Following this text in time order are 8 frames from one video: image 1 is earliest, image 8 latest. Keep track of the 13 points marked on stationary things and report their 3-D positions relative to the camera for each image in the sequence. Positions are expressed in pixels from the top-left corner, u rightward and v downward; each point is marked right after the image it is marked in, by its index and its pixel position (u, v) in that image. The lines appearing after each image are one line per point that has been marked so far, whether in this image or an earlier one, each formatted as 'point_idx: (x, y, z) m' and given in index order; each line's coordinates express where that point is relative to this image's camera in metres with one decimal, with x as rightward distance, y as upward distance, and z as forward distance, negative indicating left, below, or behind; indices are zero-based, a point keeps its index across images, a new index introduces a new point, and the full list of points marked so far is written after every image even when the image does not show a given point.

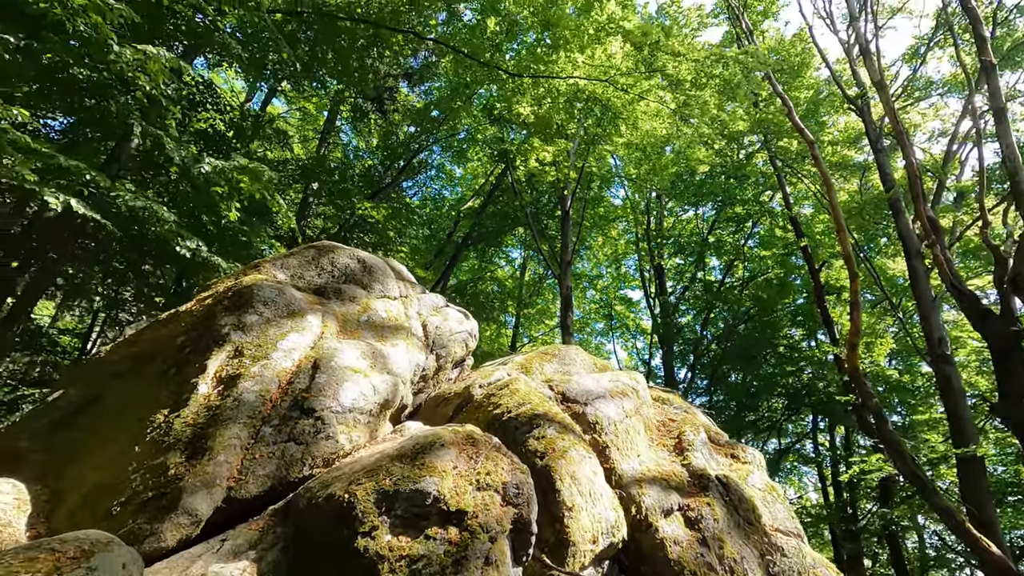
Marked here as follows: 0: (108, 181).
0: (-5.6, +1.5, +7.7) m
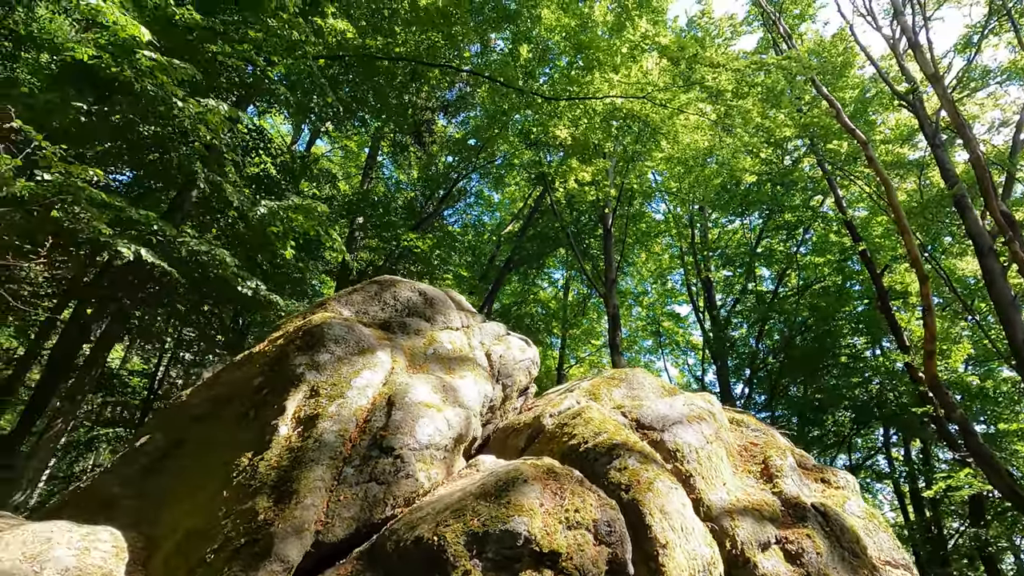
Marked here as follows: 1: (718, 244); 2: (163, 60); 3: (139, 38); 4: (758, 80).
0: (-4.9, +0.8, +8.1) m
1: (+7.1, +1.5, +19.6) m
2: (-4.7, +3.1, +7.5) m
3: (-4.9, +3.3, +7.4) m
4: (+5.2, +4.4, +11.8) m
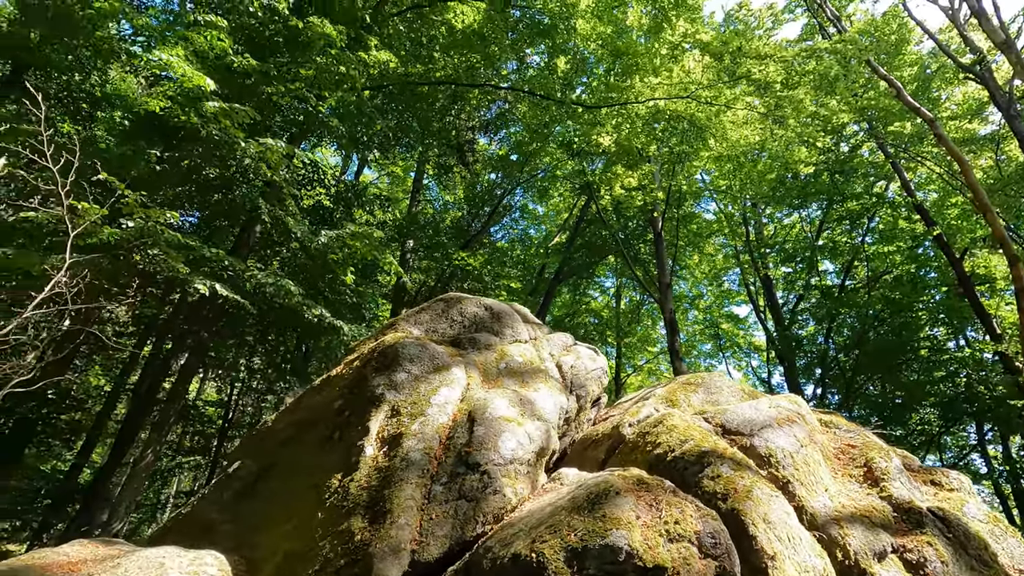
0: (-4.1, +0.4, +8.5) m
1: (+8.8, +1.6, +18.9) m
2: (-4.1, +2.6, +8.0) m
3: (-4.3, +2.8, +7.8) m
4: (+6.1, +4.5, +11.4) m
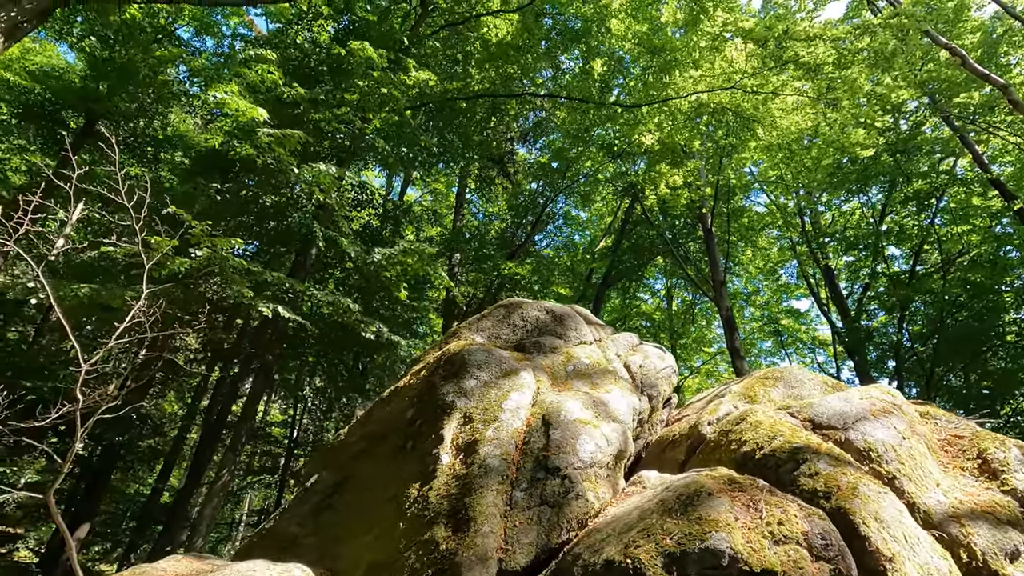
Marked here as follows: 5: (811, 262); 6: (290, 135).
0: (-3.3, 0.0, +8.7) m
1: (+10.4, +1.9, +18.1) m
2: (-3.4, +2.3, +8.3) m
3: (-3.7, +2.5, +8.1) m
4: (+6.8, +4.8, +10.9) m
5: (+10.3, +0.9, +19.2) m
6: (-3.3, +2.3, +8.2) m
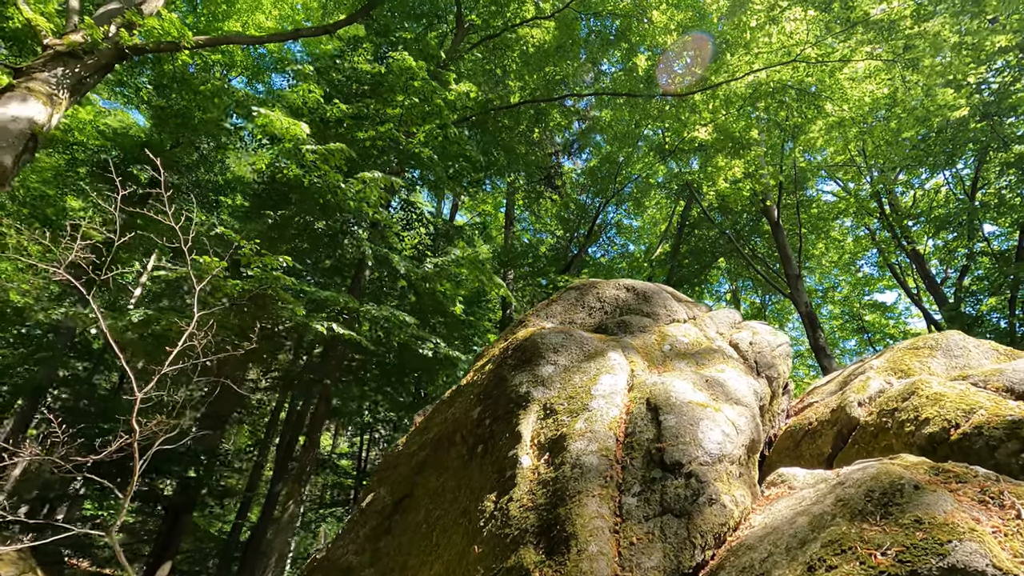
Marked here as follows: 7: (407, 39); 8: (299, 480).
0: (-2.4, -0.2, +8.4) m
1: (+12.0, +2.4, +16.5) m
2: (-2.7, +2.0, +8.1) m
3: (-3.0, +2.2, +8.0) m
4: (+7.5, +5.2, +9.8) m
5: (+12.1, +1.3, +17.6) m
6: (-2.6, +2.0, +8.0) m
7: (-2.3, +5.6, +12.5) m
8: (-4.0, -3.6, +10.6) m
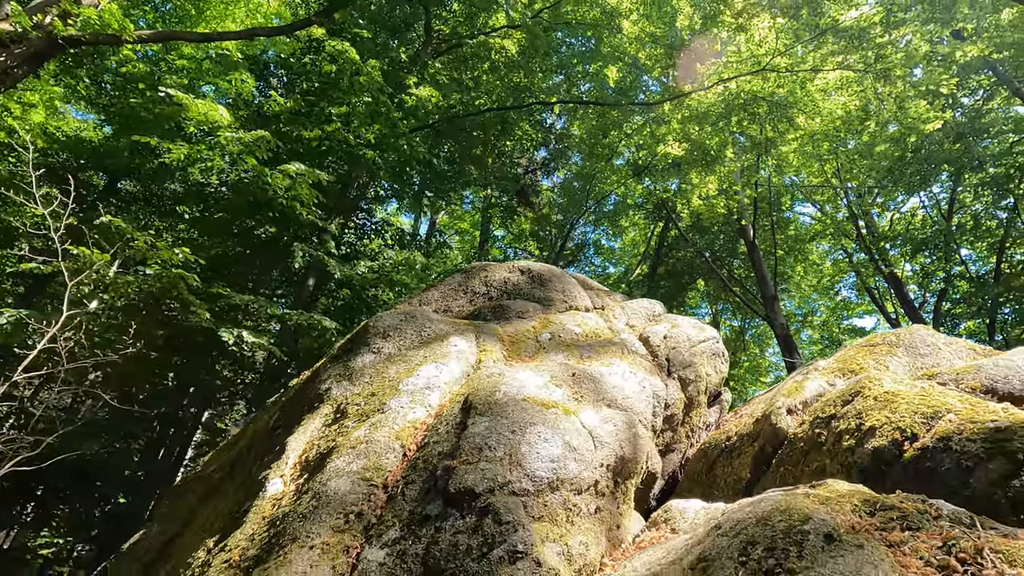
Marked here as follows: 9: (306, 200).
0: (-3.1, -0.3, +7.7) m
1: (+11.0, +1.7, +16.2) m
2: (-3.4, +1.9, +7.4) m
3: (-3.7, +2.1, +7.3) m
4: (+6.8, +4.9, +9.5) m
5: (+11.1, +0.6, +17.2) m
6: (-3.3, +2.0, +7.3) m
7: (-3.1, +5.3, +12.0) m
8: (-4.9, -3.8, +9.7) m
9: (-3.0, +1.3, +8.2) m
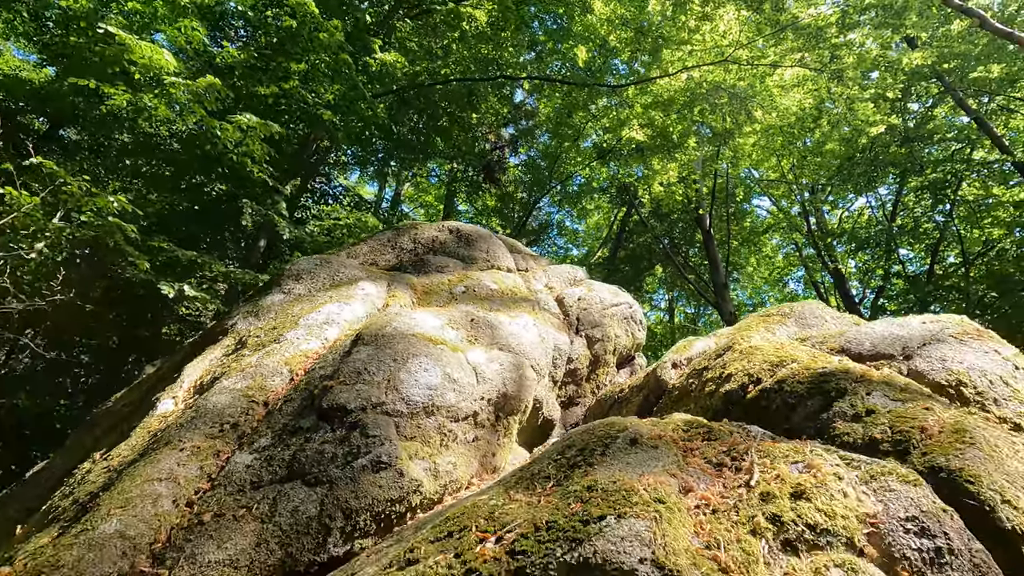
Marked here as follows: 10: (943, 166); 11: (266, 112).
0: (-3.8, +0.3, +7.5) m
1: (+9.9, +1.9, +16.9) m
2: (-4.0, +2.5, +7.2) m
3: (-4.2, +2.7, +7.0) m
4: (+6.3, +5.0, +9.8) m
5: (+9.8, +0.8, +17.9) m
6: (-3.8, +2.5, +7.1) m
7: (-3.8, +6.0, +11.6) m
8: (-5.9, -3.0, +9.6) m
9: (-3.6, +1.8, +8.0) m
10: (+9.7, +2.7, +12.6) m
11: (-4.6, +2.9, +10.3) m
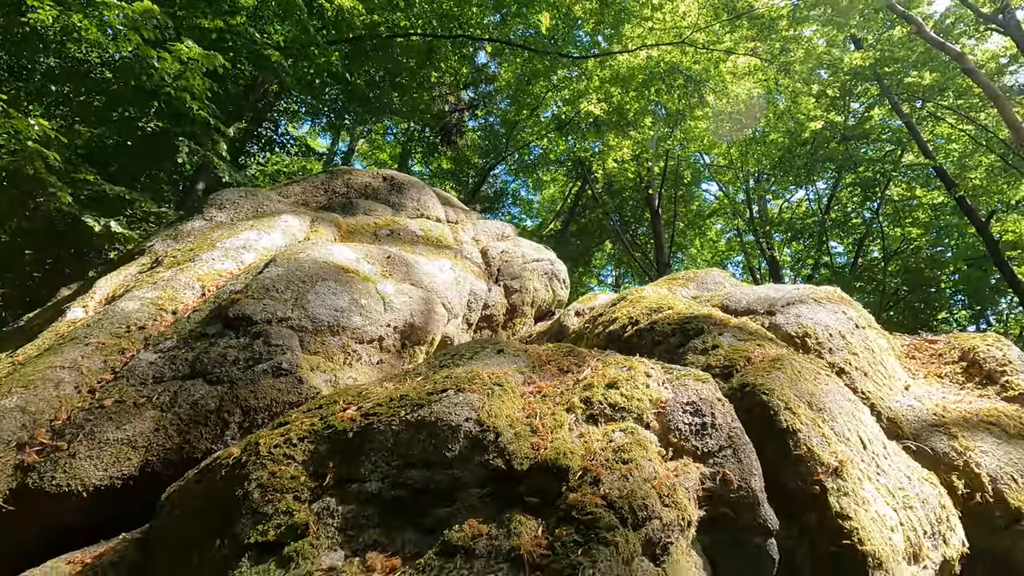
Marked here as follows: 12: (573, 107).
0: (-4.5, +1.0, +7.3) m
1: (+8.4, +2.3, +17.7) m
2: (-4.5, +3.3, +6.8) m
3: (-4.8, +3.5, +6.6) m
4: (+5.6, +5.2, +10.2) m
5: (+8.2, +1.3, +18.8) m
6: (-4.4, +3.3, +6.7) m
7: (-4.4, +7.0, +11.1) m
8: (-7.0, -2.0, +9.3) m
9: (-4.2, +2.6, +7.7) m
10: (+8.6, +2.9, +13.4) m
11: (-5.4, +3.9, +9.8) m
12: (+1.6, +5.0, +15.0) m
